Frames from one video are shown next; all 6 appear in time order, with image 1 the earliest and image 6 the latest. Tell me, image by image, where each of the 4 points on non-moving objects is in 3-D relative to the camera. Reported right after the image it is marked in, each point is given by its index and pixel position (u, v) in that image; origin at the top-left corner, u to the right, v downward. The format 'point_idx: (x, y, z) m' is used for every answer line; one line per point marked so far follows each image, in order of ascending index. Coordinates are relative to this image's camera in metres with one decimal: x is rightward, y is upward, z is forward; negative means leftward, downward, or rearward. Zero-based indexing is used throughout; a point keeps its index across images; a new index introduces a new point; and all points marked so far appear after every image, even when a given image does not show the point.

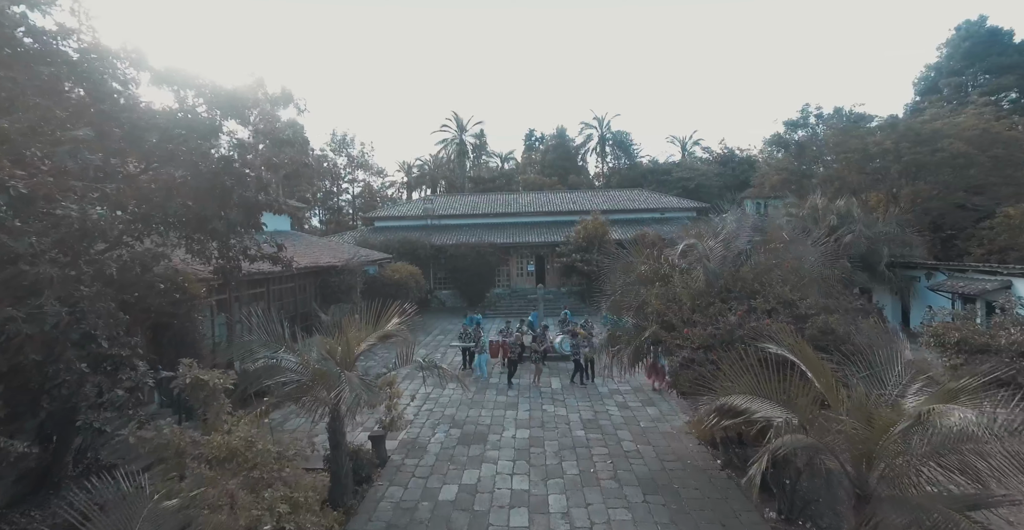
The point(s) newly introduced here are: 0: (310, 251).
0: (-6.0, +0.4, +13.5) m
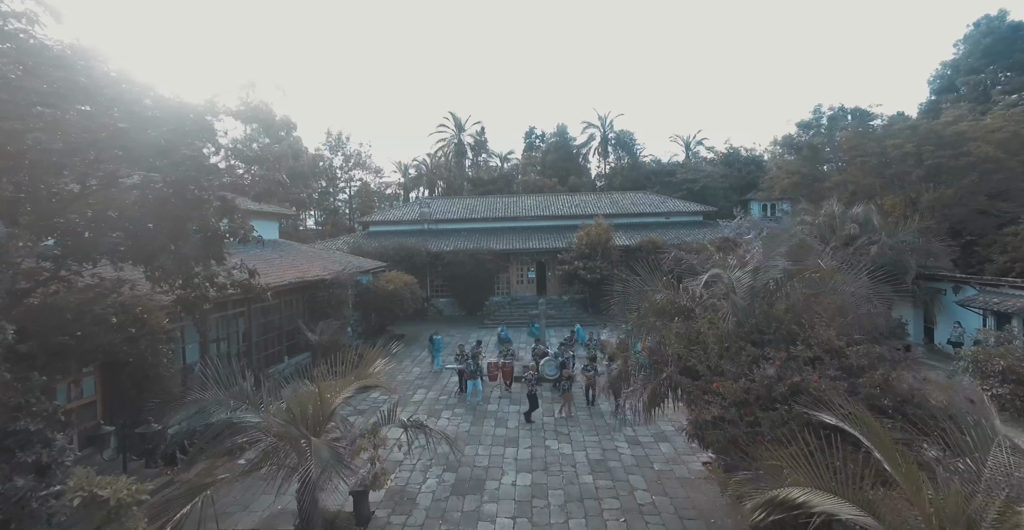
0: (-6.0, +0.1, +12.8) m
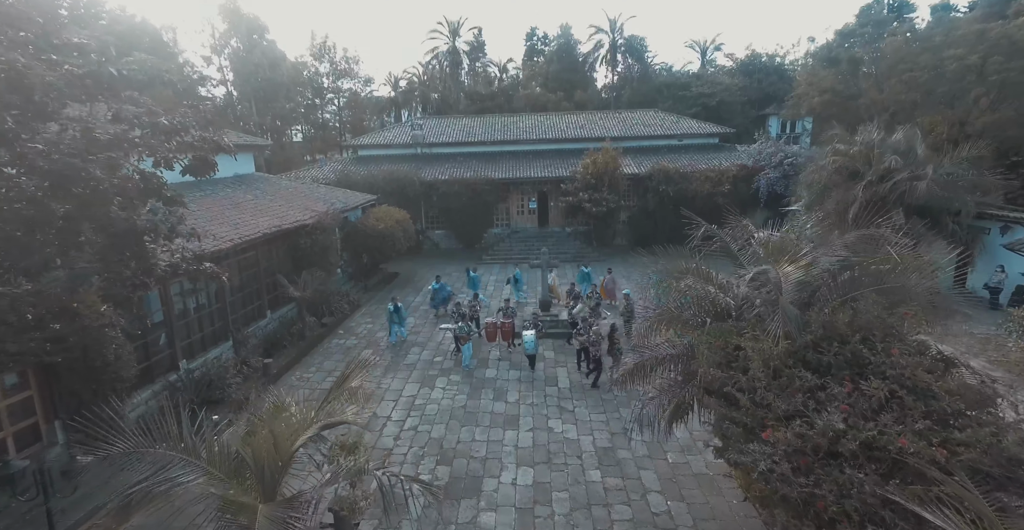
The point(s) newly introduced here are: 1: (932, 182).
0: (-6.0, +1.5, +11.6) m
1: (+10.2, +2.0, +11.1) m
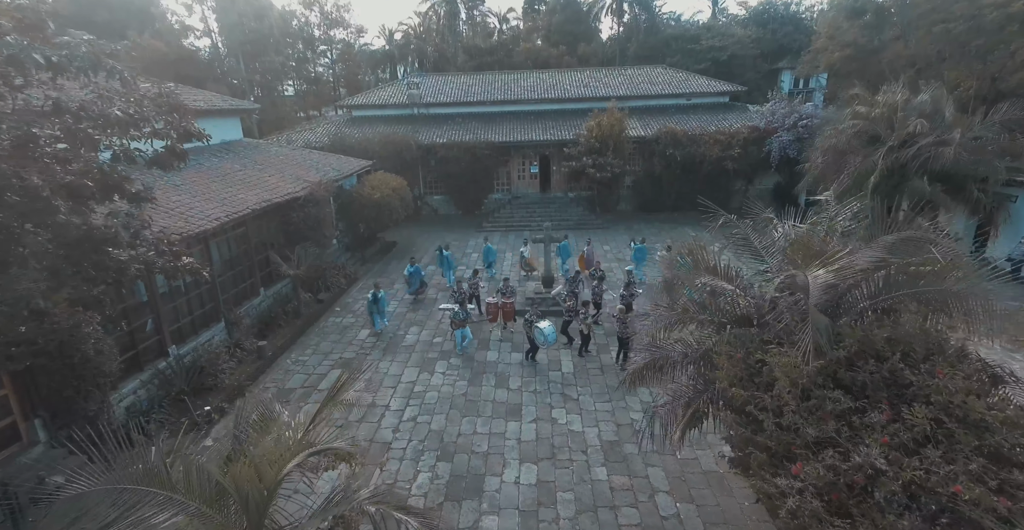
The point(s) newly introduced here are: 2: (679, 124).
0: (-6.0, +2.1, +11.1) m
1: (+10.2, +2.7, +10.5) m
2: (+6.8, +5.7, +18.6) m
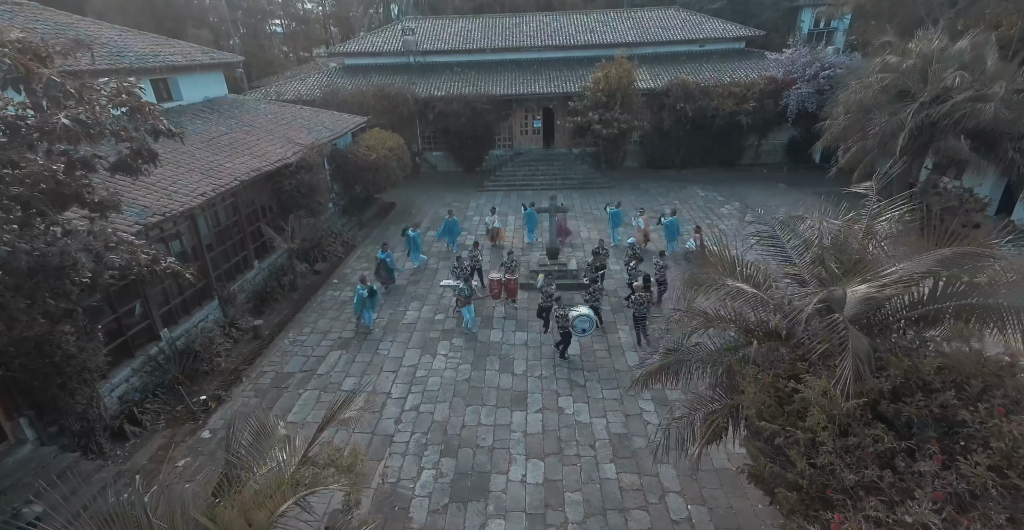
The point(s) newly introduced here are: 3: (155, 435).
0: (-5.9, +2.8, +10.4) m
1: (+10.3, +3.3, +9.7) m
2: (+6.9, +7.3, +17.4) m
3: (-4.6, -2.2, +5.9) m
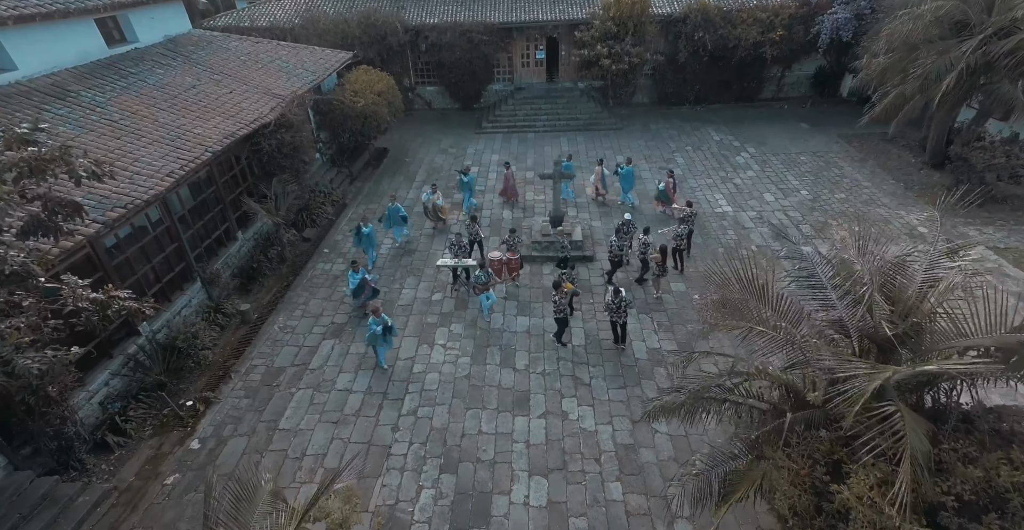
0: (-5.9, +3.5, +9.3) m
1: (+10.3, +3.9, +8.5) m
2: (+6.9, +9.1, +15.4) m
3: (-4.6, -2.2, +5.7) m
